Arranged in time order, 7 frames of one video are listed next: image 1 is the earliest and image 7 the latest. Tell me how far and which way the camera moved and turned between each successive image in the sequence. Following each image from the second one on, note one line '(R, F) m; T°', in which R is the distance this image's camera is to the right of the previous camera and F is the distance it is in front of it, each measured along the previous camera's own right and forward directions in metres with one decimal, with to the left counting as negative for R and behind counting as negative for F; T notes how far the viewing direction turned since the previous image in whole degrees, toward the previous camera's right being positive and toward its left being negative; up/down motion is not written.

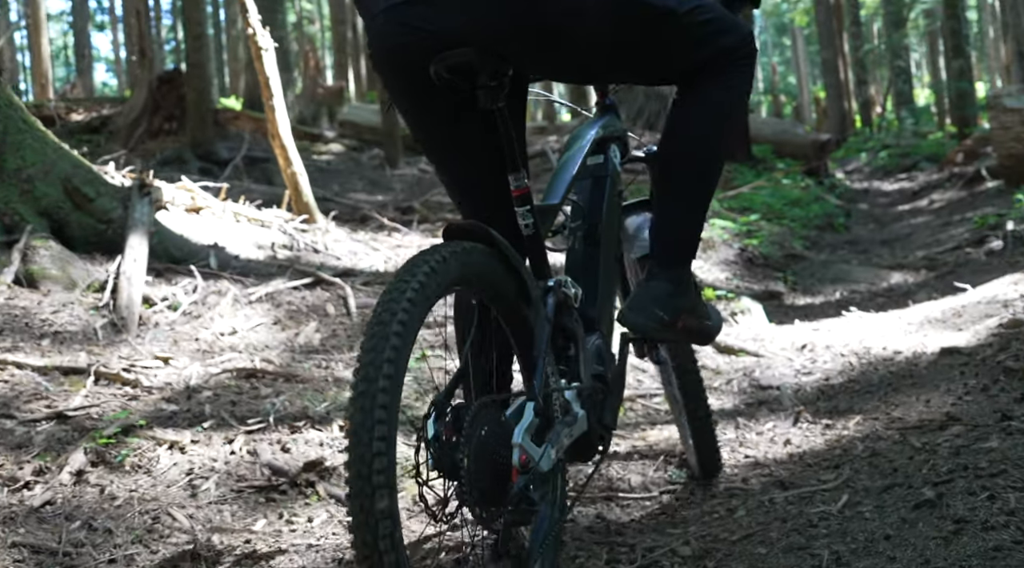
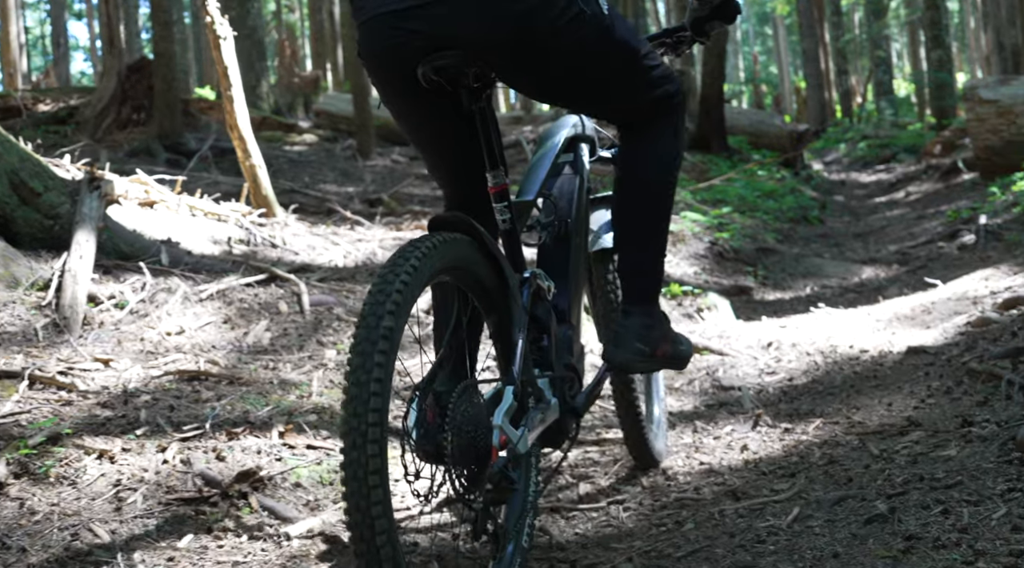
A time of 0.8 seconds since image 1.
(+0.1, +0.2) m; +1°
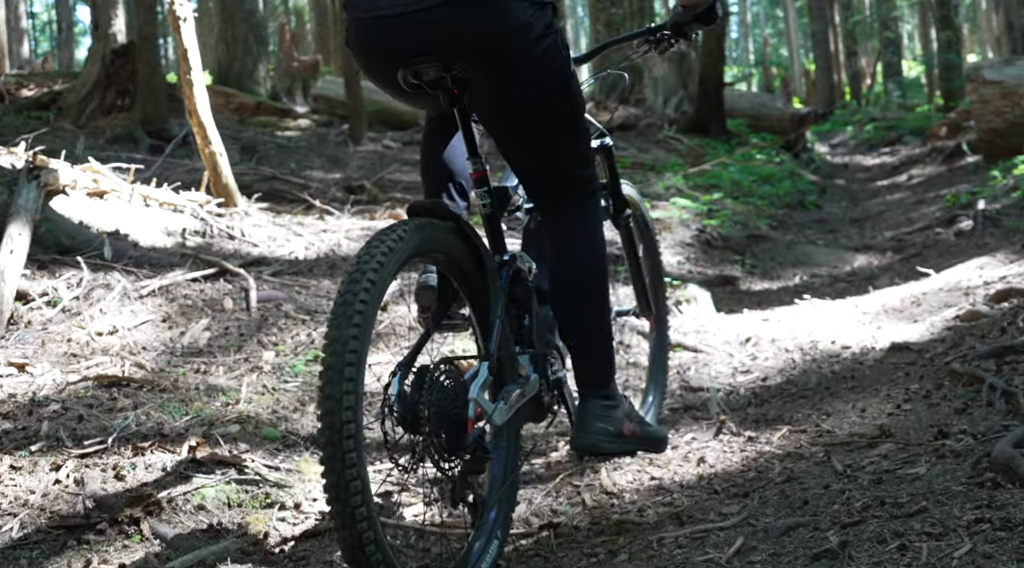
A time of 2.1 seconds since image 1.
(+0.3, +0.5) m; -1°
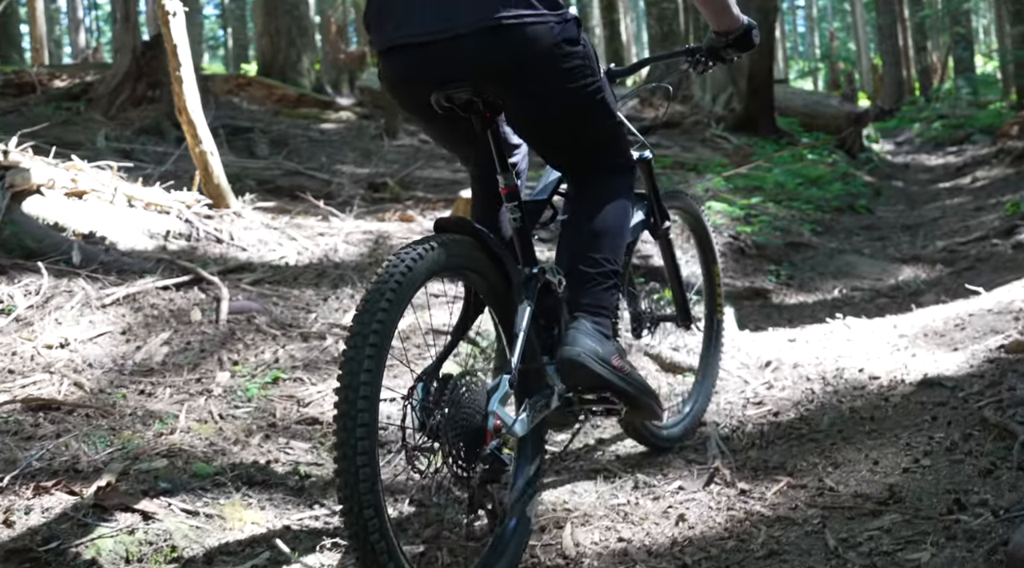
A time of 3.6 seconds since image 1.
(+0.4, +0.7) m; -3°
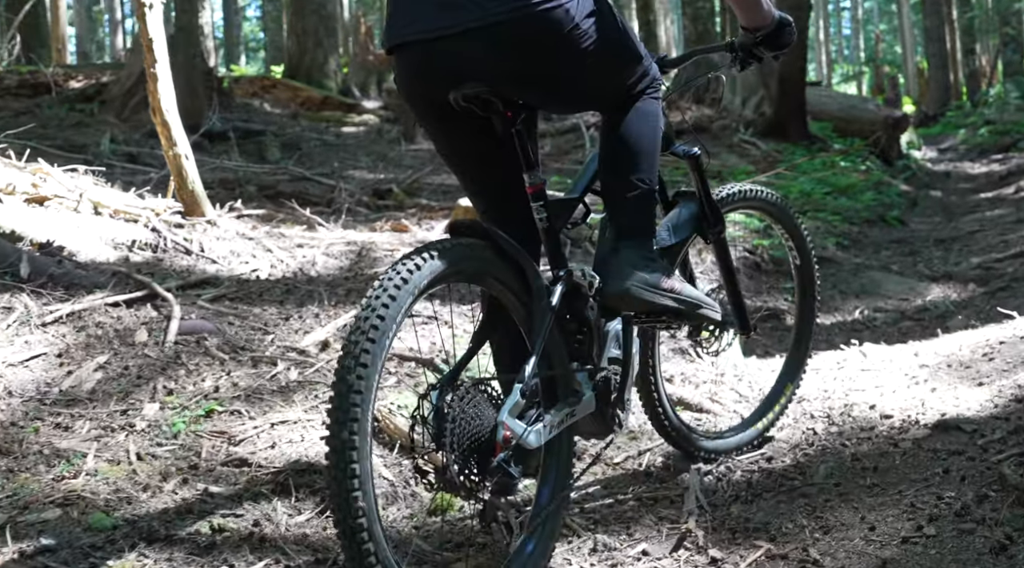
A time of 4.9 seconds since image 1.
(+0.3, +0.6) m; -2°
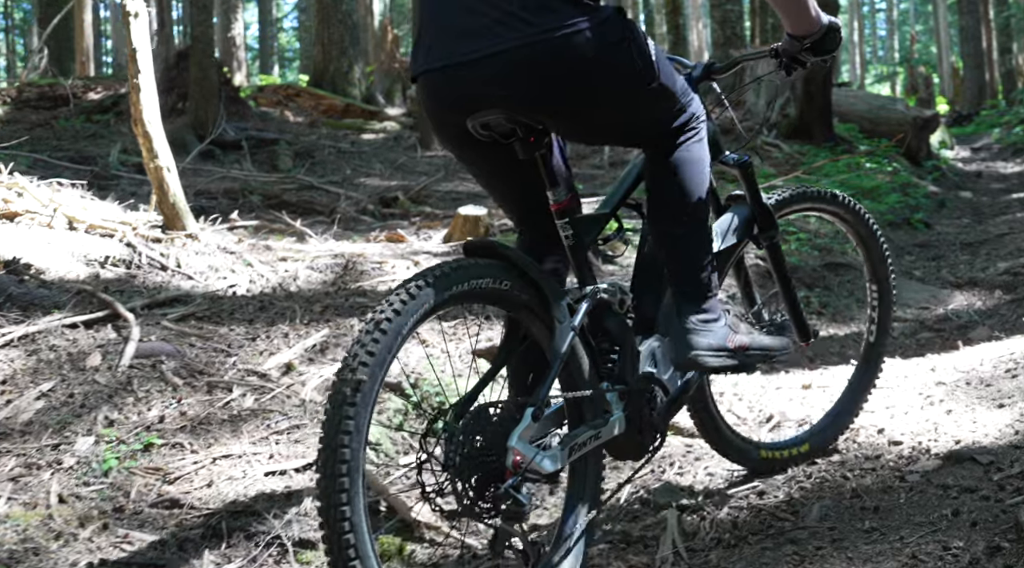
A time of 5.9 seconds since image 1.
(+0.3, +0.5) m; -2°
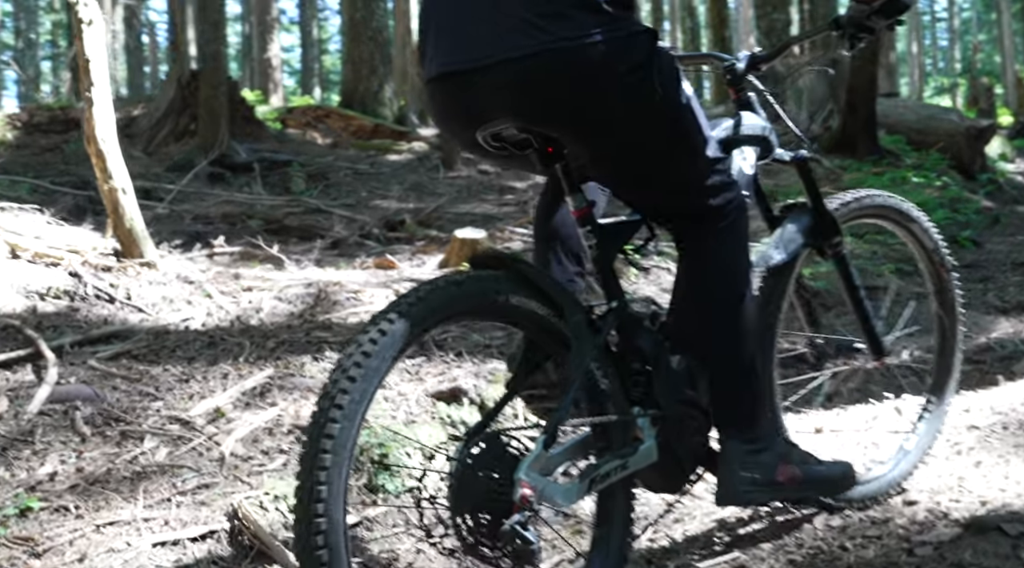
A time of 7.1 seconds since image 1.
(+0.4, +0.7) m; -3°
